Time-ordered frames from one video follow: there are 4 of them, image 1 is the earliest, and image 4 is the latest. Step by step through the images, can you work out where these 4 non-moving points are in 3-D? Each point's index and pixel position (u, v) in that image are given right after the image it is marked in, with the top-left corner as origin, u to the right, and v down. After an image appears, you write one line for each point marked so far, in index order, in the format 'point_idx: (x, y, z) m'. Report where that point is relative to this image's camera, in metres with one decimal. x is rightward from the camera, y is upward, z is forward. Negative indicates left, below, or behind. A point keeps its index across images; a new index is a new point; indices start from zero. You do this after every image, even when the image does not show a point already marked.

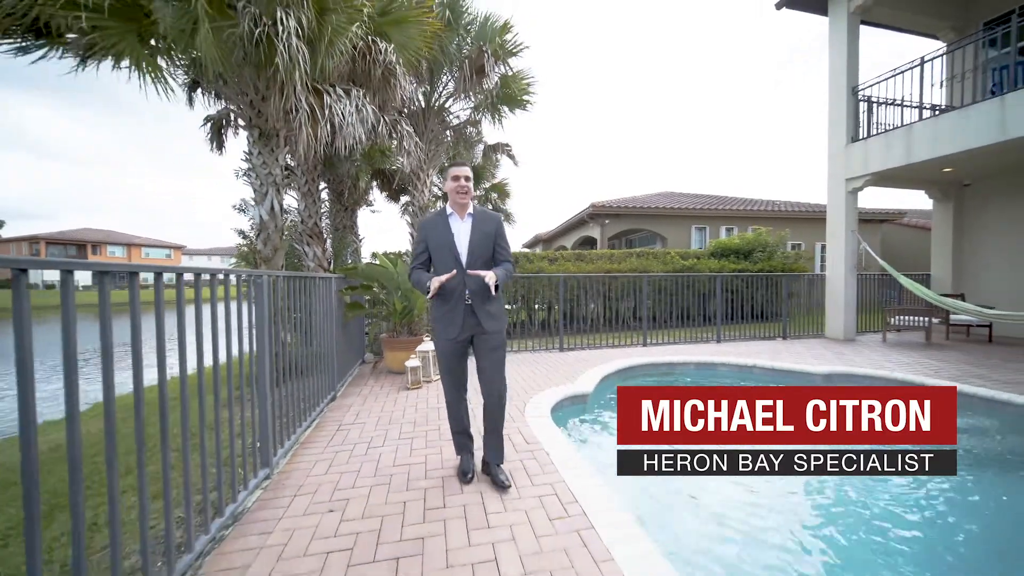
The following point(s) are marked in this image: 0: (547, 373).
0: (+0.4, -1.1, +5.9) m
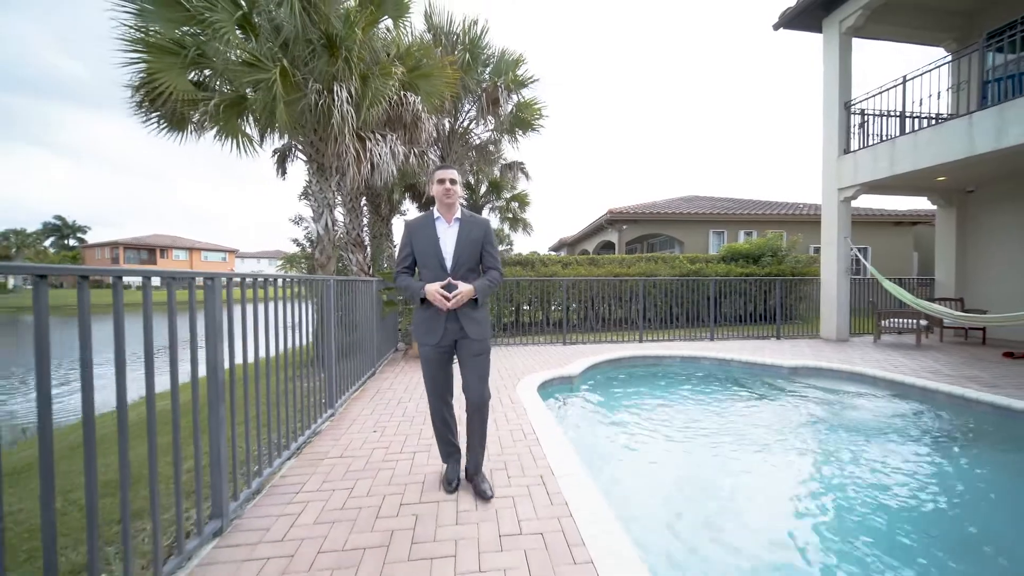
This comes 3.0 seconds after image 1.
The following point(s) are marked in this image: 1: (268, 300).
0: (+0.6, -1.2, +6.9) m
1: (-1.6, -0.1, +2.9) m
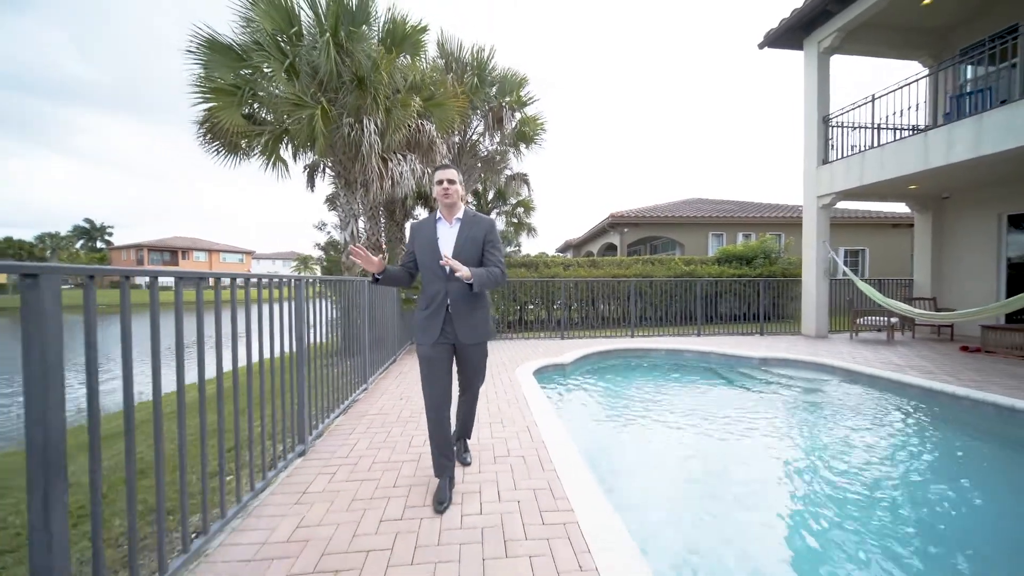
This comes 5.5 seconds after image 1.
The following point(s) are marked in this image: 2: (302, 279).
0: (+0.6, -1.2, +7.8) m
1: (-1.7, -0.1, +3.8) m
2: (-1.6, +0.1, +3.3) m
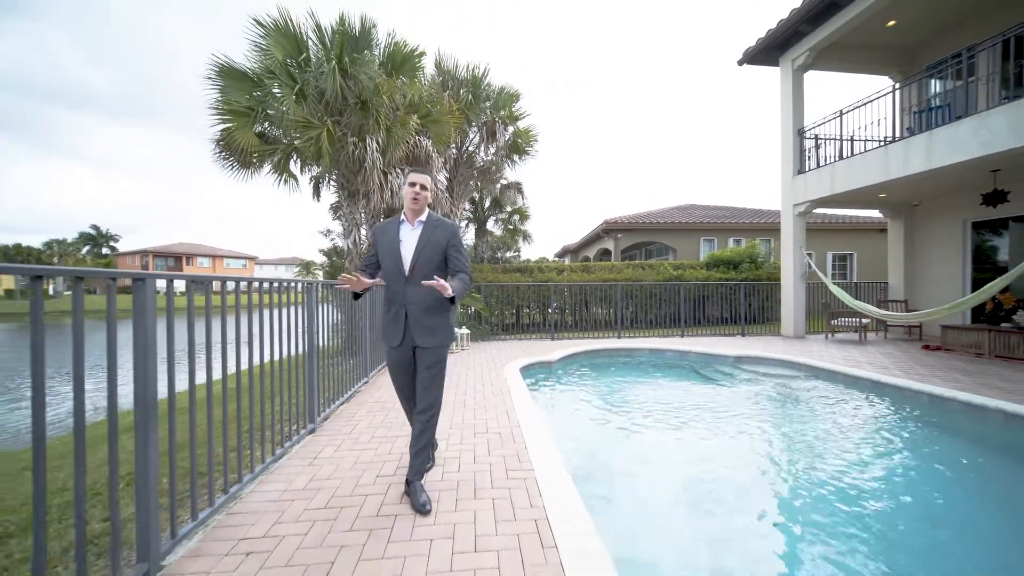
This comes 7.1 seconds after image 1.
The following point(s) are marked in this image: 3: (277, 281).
0: (+0.5, -1.2, +8.3) m
1: (-1.8, -0.1, +4.3) m
2: (-1.8, 0.0, +3.8) m
3: (-1.7, +0.1, +3.2) m
